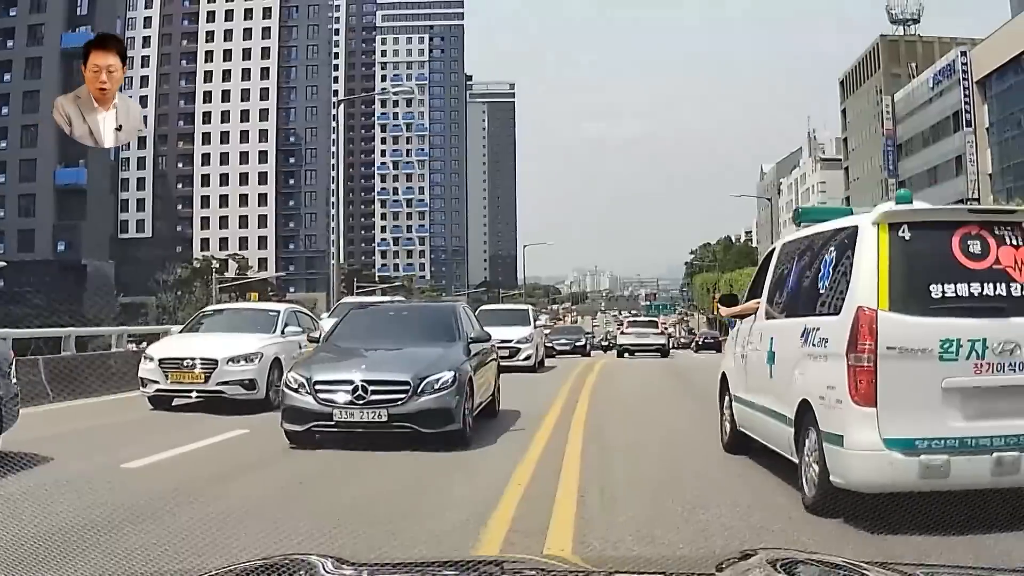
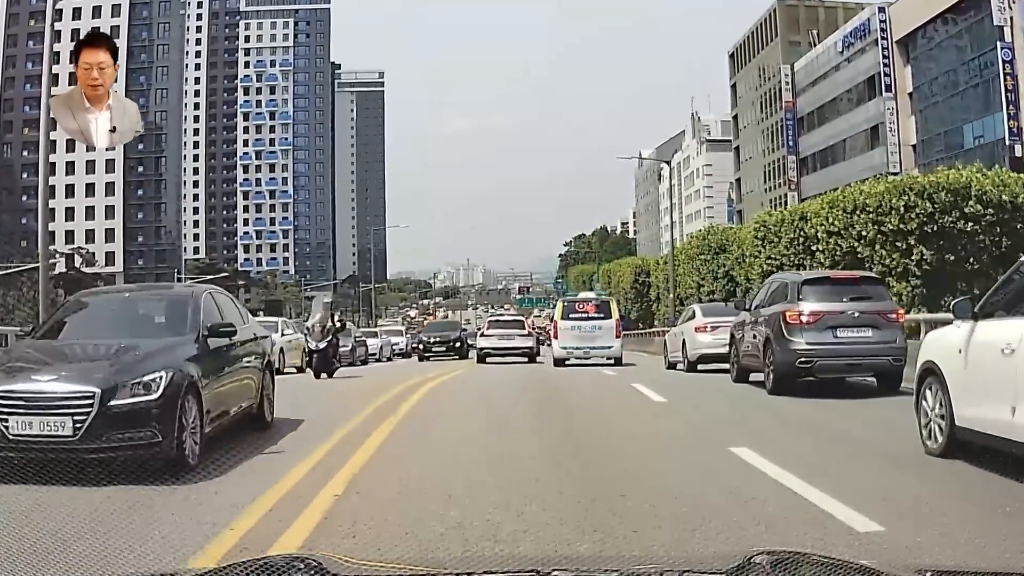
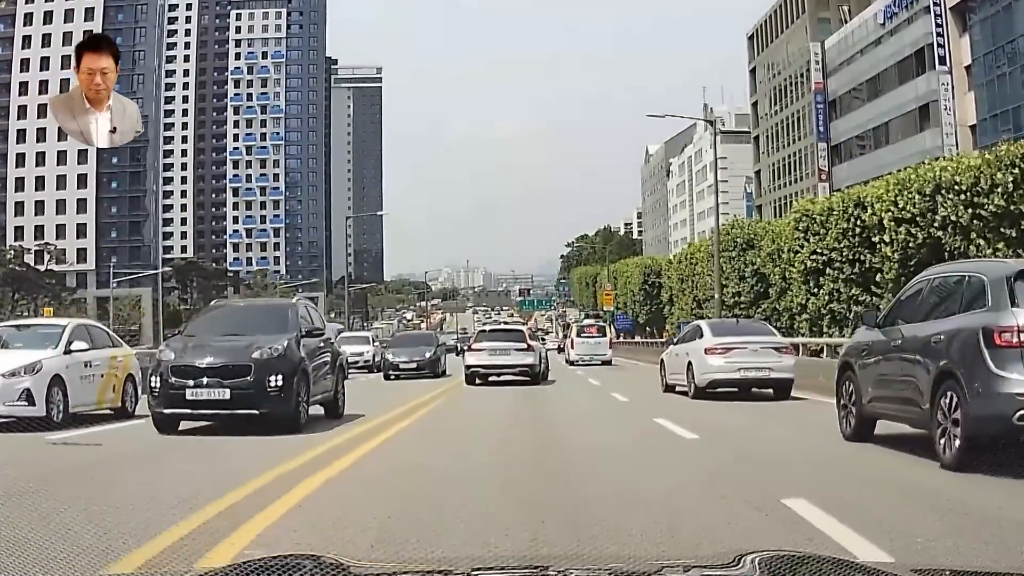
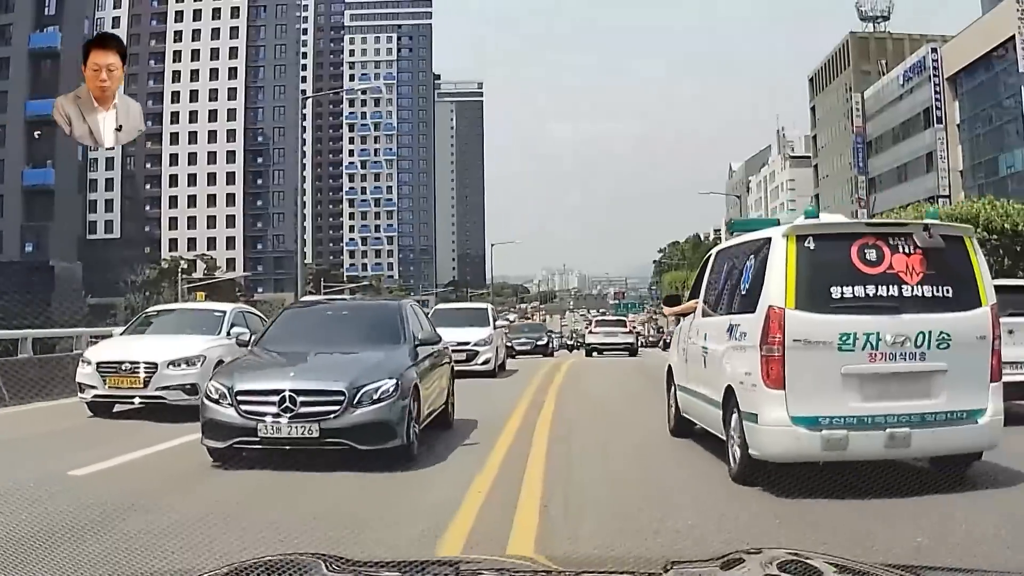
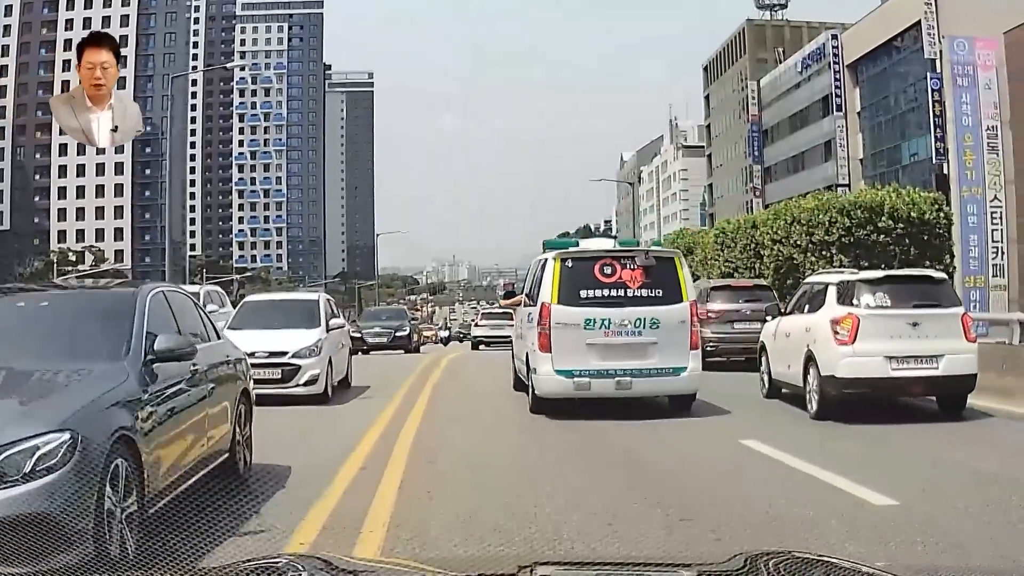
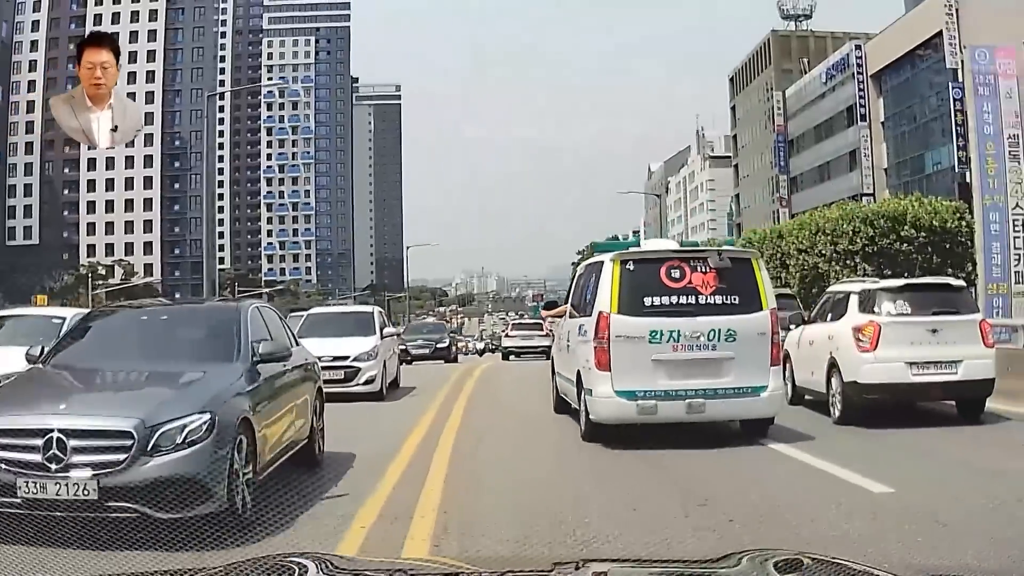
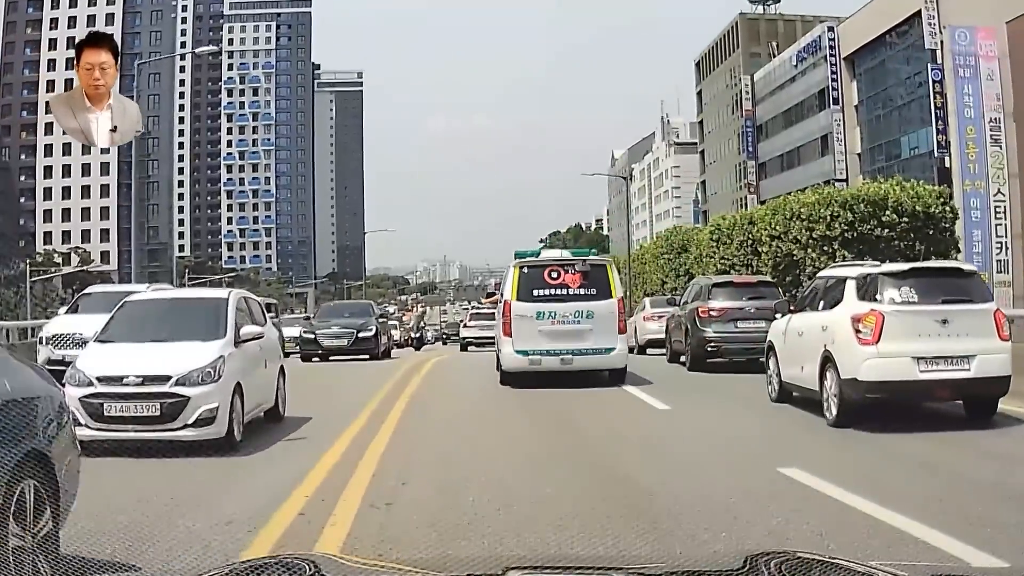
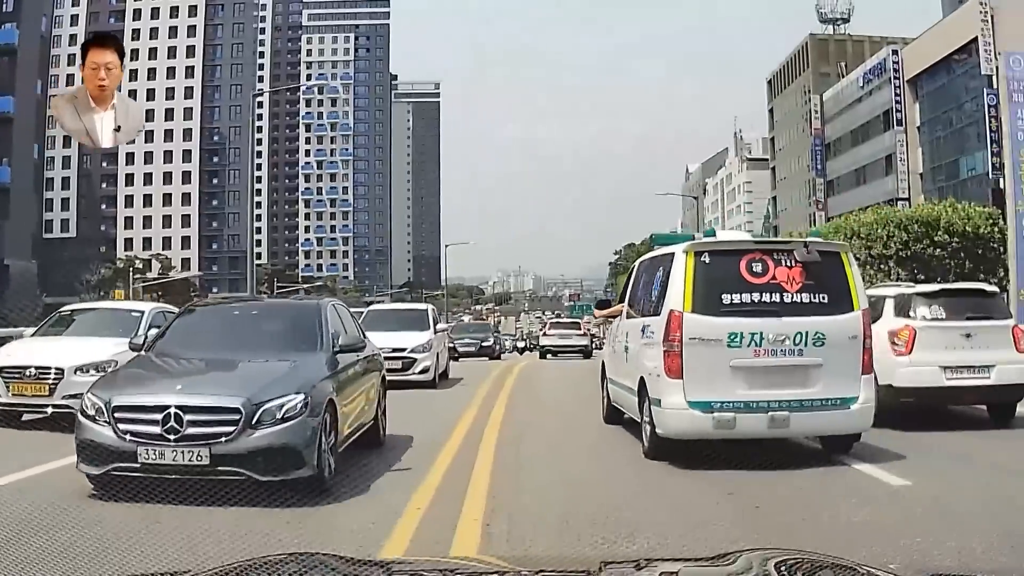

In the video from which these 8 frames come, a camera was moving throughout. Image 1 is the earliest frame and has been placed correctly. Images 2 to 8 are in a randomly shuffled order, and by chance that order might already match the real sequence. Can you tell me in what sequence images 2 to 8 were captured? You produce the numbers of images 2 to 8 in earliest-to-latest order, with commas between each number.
4, 8, 6, 5, 7, 2, 3
